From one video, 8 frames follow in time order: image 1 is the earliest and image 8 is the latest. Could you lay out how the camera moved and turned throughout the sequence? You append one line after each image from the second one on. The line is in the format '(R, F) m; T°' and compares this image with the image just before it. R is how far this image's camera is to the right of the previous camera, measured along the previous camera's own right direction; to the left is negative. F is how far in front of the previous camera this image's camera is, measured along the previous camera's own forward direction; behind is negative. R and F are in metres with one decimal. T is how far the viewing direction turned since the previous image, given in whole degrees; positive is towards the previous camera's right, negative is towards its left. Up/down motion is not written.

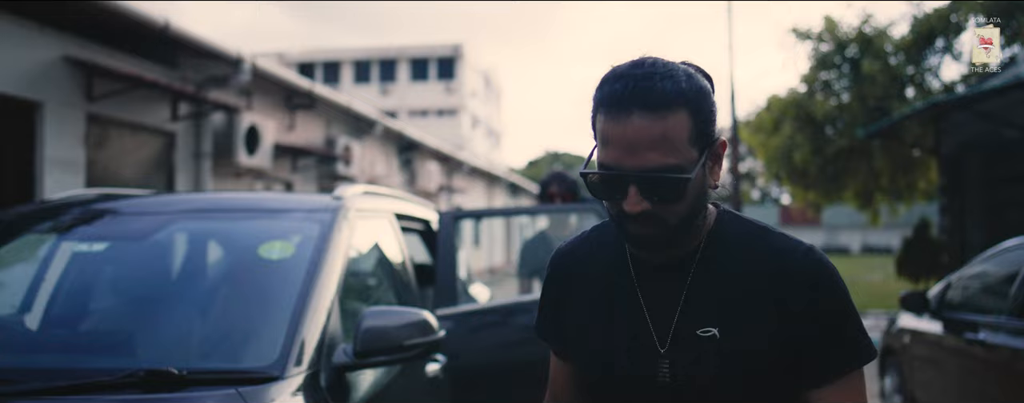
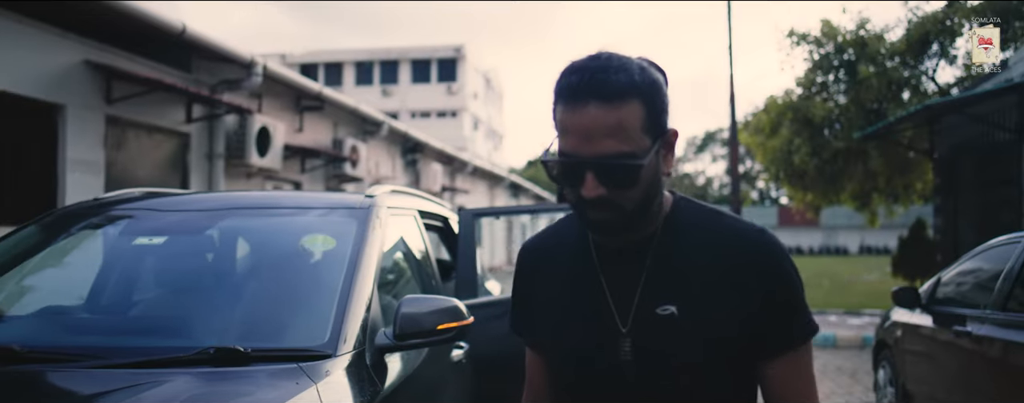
(-0.1, -0.2) m; 0°
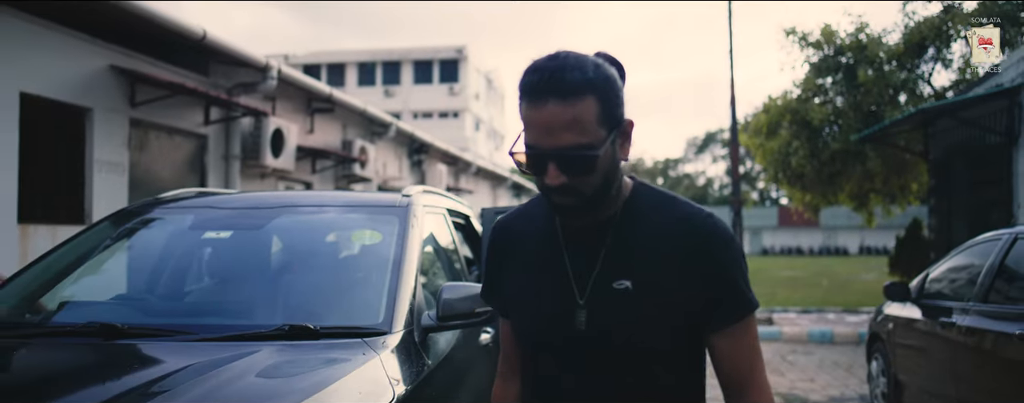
(-0.1, -0.3) m; 0°
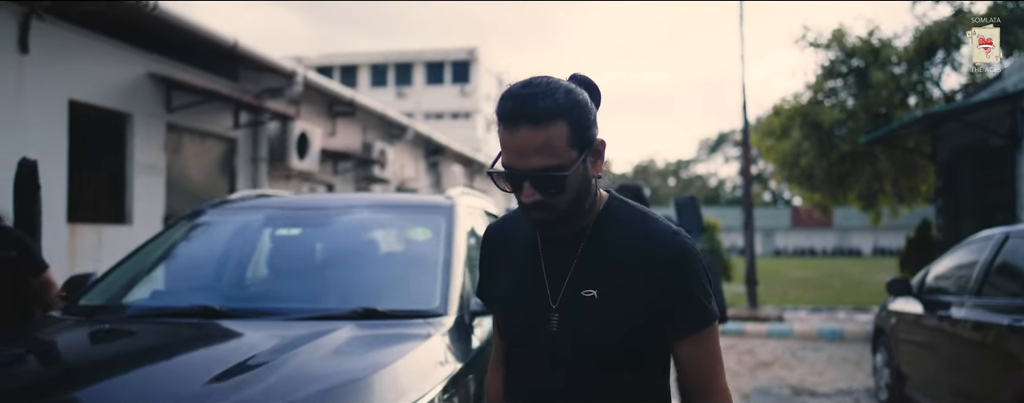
(-0.1, -0.3) m; -1°
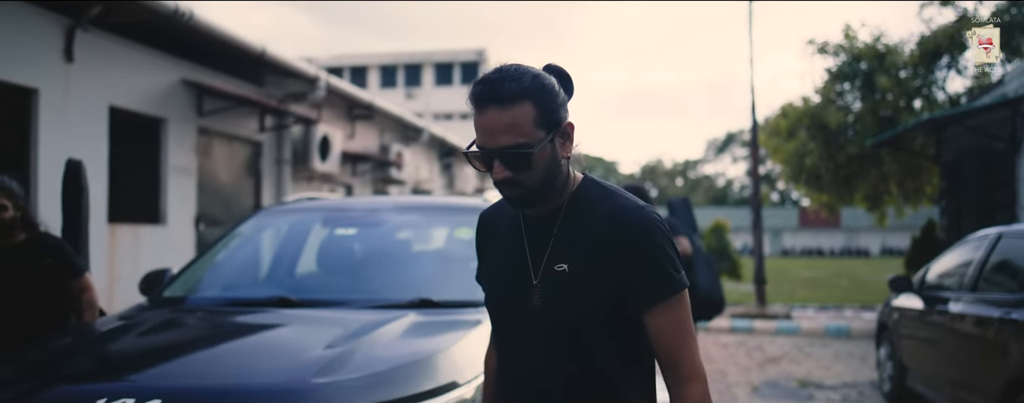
(-0.1, -0.3) m; -1°
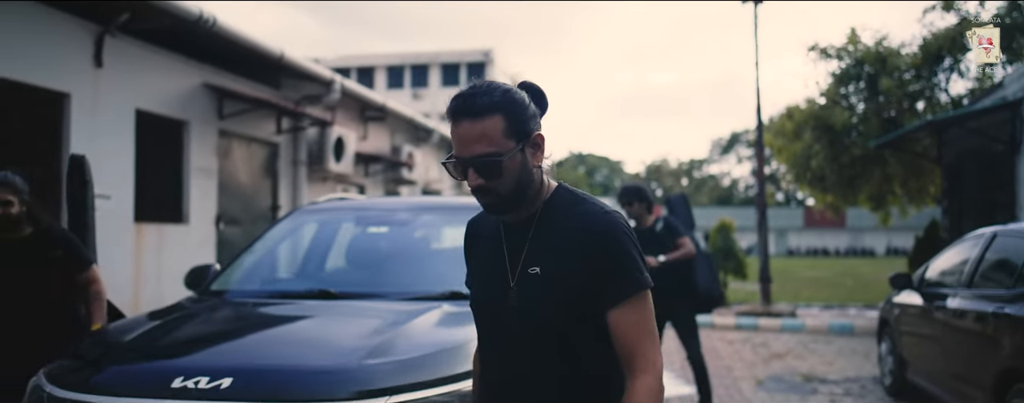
(-0.1, -0.2) m; 0°
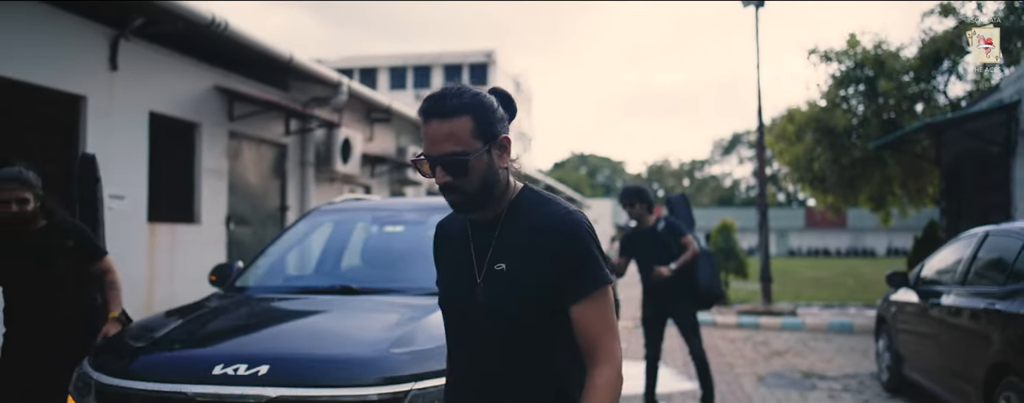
(0.0, -0.2) m; 0°
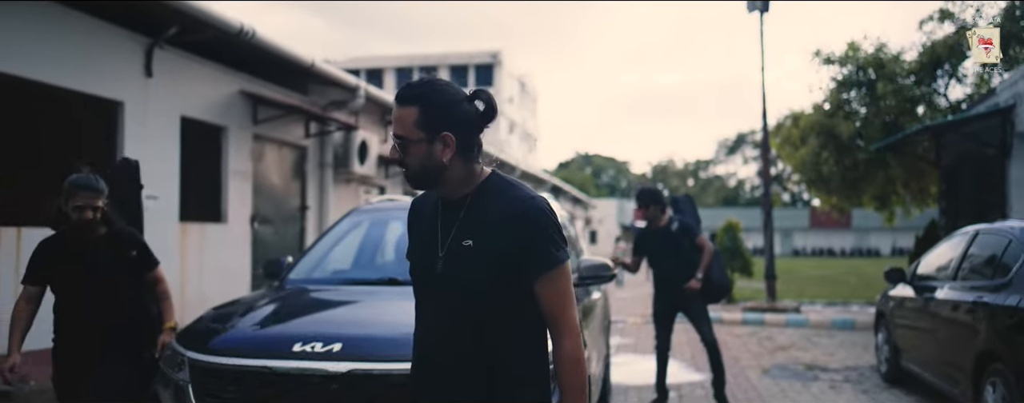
(-0.1, -0.4) m; 0°
